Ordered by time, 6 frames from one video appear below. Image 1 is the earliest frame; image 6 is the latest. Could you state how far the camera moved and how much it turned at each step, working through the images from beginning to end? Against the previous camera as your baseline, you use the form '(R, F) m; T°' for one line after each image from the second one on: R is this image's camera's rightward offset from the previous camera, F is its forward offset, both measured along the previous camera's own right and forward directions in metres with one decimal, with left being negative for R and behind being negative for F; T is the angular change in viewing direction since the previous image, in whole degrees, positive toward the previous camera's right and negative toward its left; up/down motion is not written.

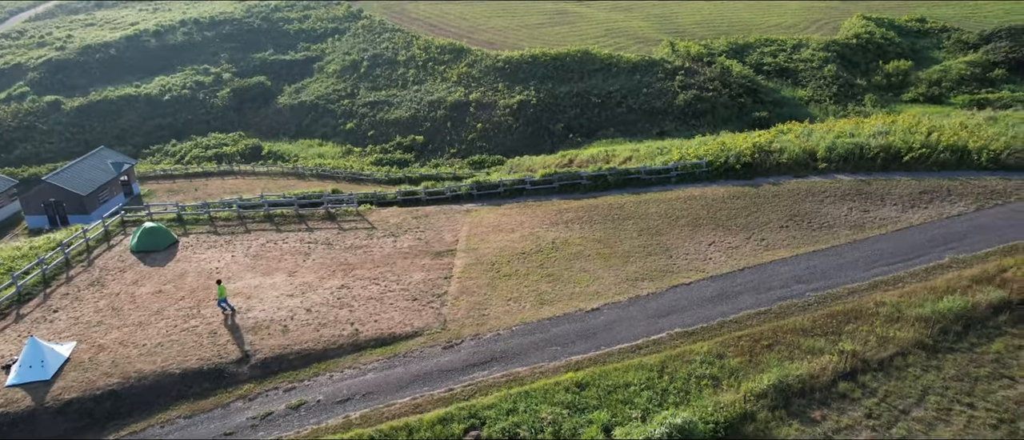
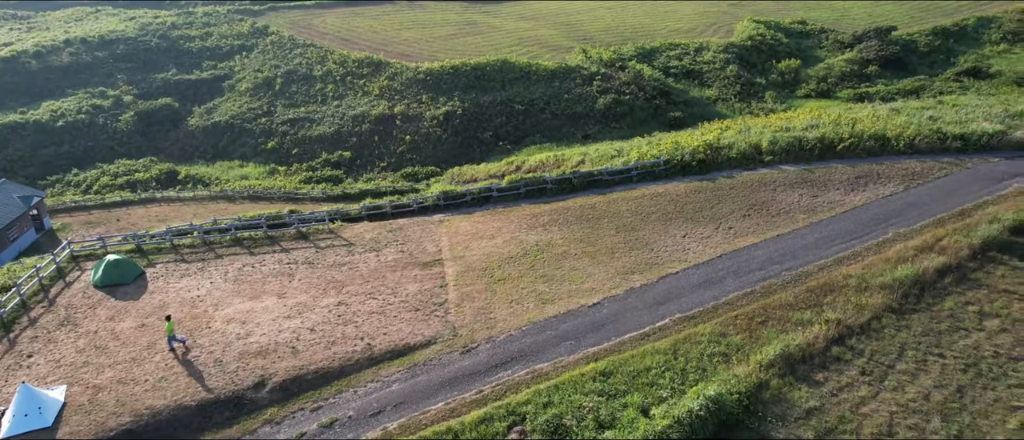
(-2.2, -0.5) m; +8°
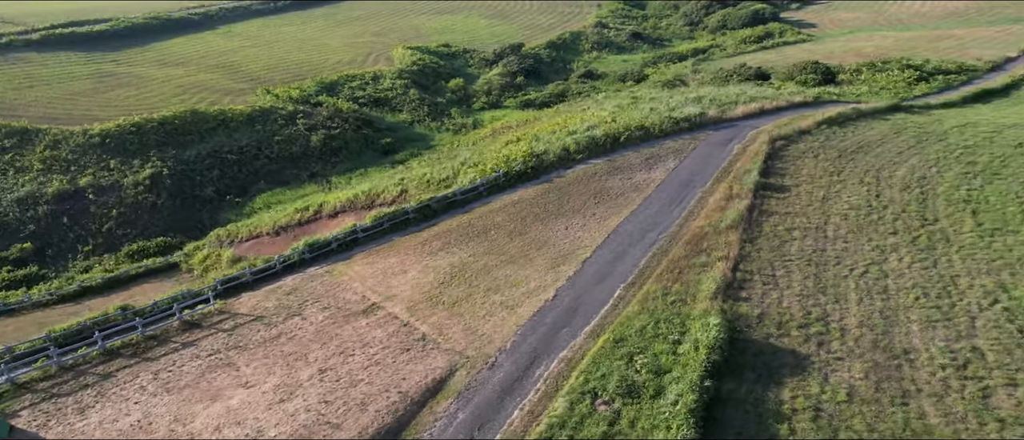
(-7.8, +0.5) m; +31°
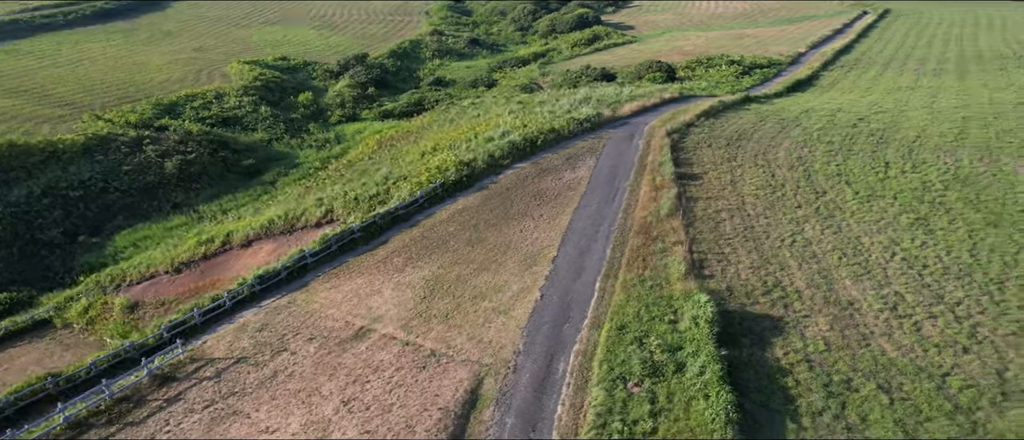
(-4.2, +0.1) m; +15°
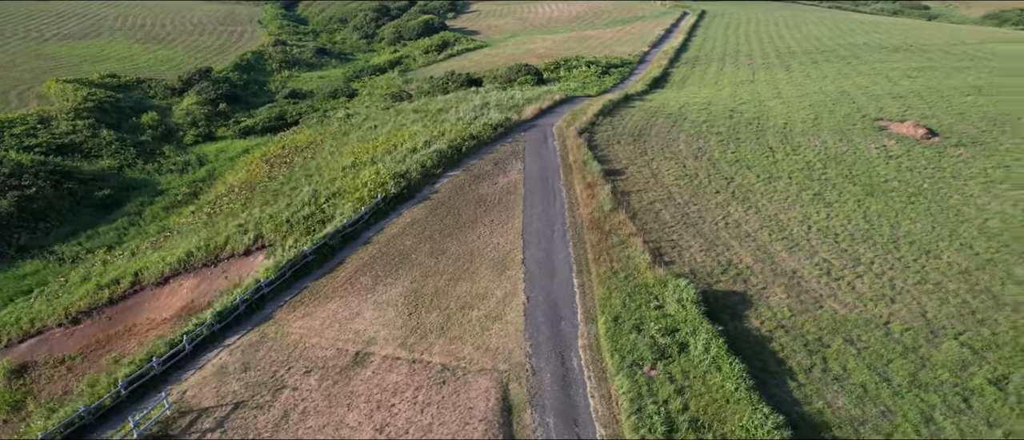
(-3.9, +0.2) m; +14°
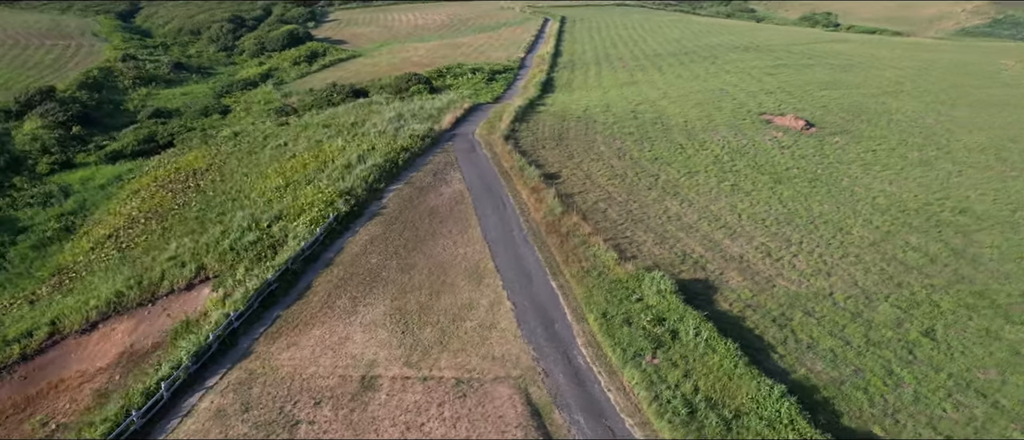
(-3.4, 0.0) m; +12°
